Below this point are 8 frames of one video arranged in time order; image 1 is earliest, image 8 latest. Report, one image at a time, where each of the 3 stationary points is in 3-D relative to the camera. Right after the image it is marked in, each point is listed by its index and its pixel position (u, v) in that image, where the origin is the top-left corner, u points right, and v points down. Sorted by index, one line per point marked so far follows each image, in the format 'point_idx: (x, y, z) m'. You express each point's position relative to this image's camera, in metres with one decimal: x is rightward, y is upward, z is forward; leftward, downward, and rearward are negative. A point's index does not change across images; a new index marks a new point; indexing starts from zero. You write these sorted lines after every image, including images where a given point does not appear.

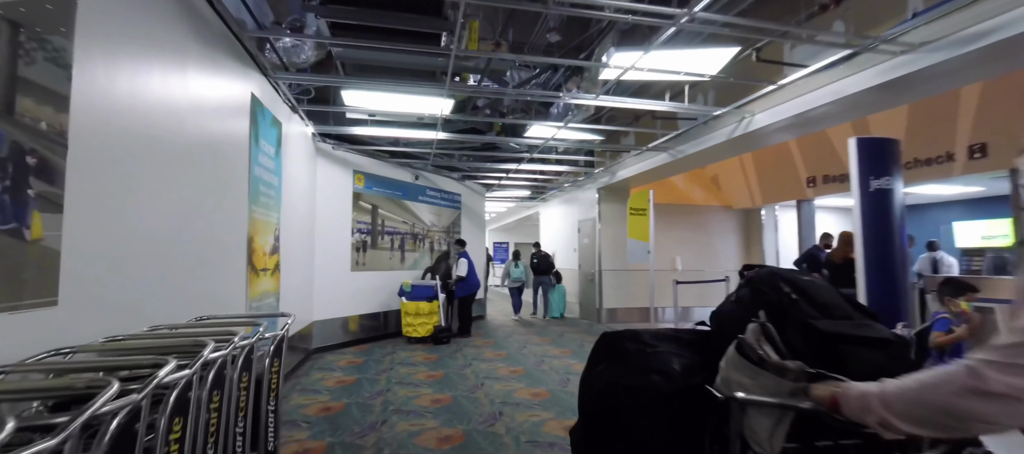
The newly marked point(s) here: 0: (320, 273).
0: (-2.5, -0.6, +5.0) m
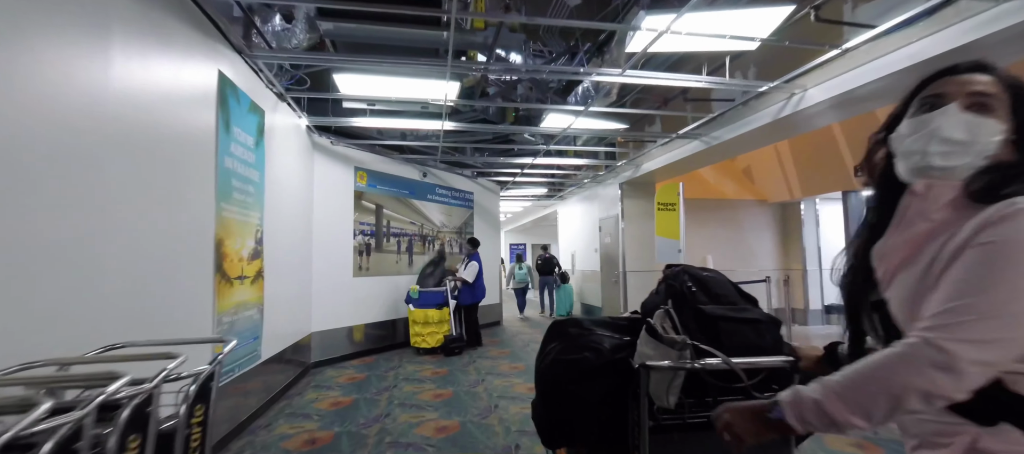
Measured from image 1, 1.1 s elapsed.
0: (-2.3, -0.6, +4.6) m
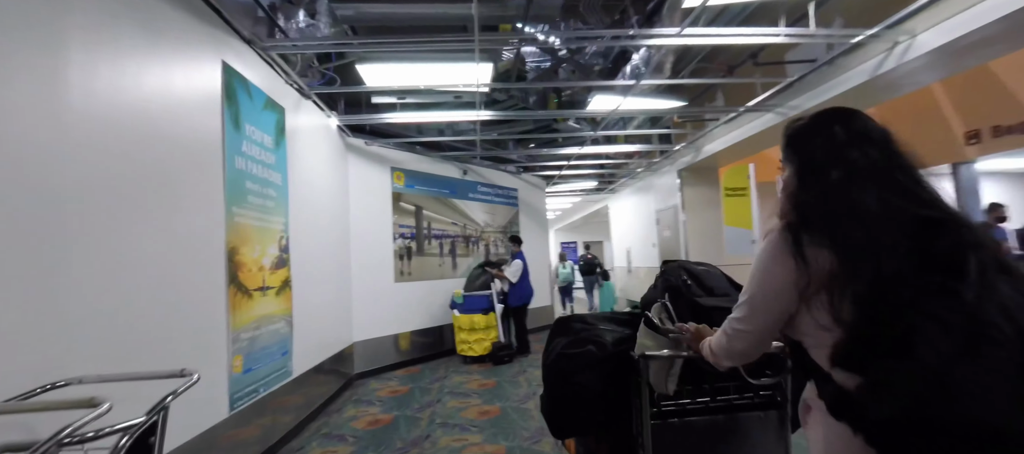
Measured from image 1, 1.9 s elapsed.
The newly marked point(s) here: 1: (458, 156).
0: (-1.8, -0.7, +4.4) m
1: (-0.8, +1.1, +5.6) m
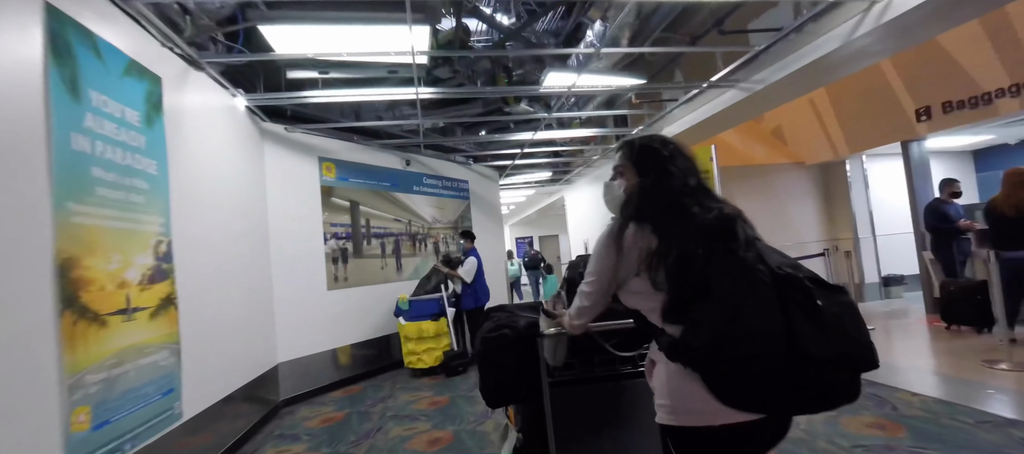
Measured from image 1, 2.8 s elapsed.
0: (-2.3, -0.7, +3.7) m
1: (-1.5, +1.1, +5.0) m
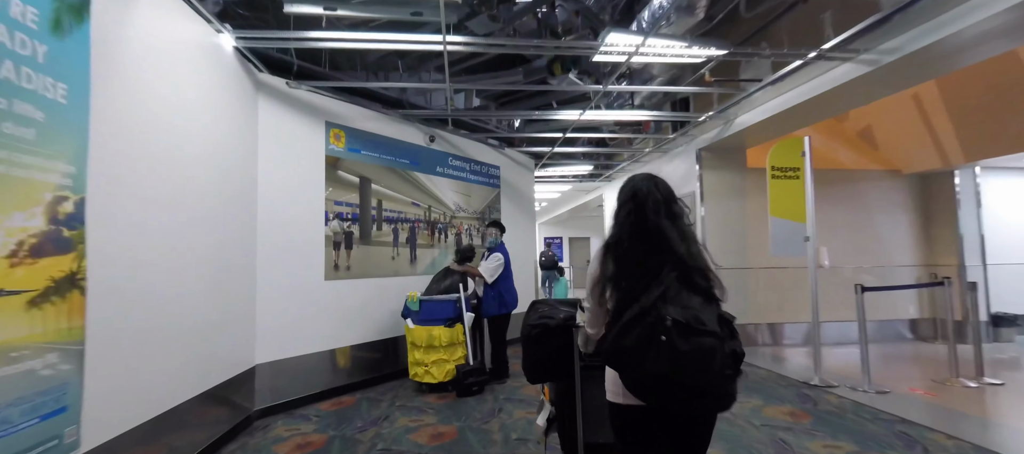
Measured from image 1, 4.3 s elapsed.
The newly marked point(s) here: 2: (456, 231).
0: (-2.0, -0.5, +3.1) m
1: (-1.0, +1.3, +4.3) m
2: (-0.7, 0.0, +4.8) m
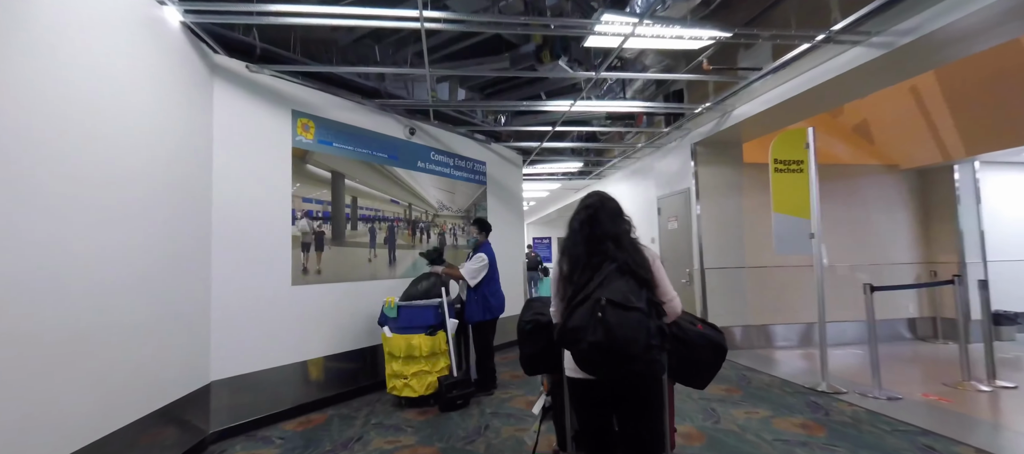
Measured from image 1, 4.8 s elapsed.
0: (-2.1, -0.5, +2.8) m
1: (-1.2, +1.3, +4.0) m
2: (-0.9, 0.0, +4.5) m
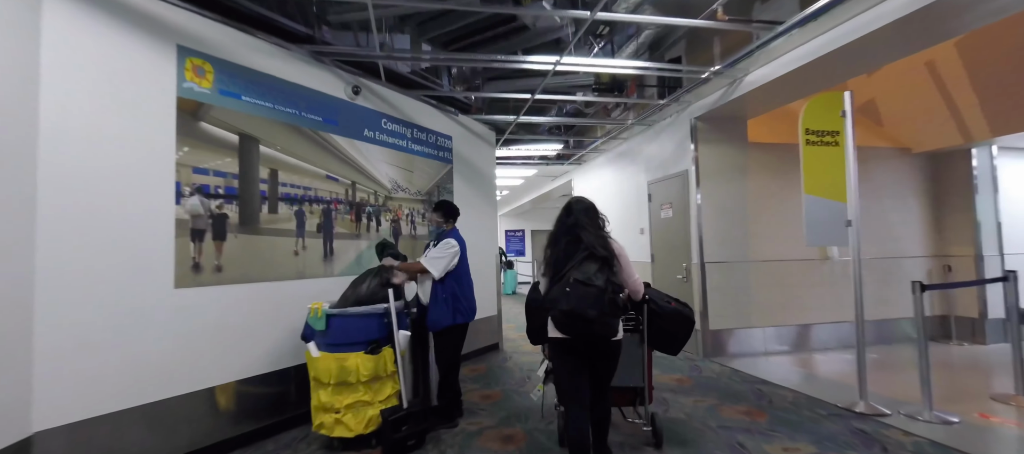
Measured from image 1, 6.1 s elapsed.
0: (-2.3, -0.3, +1.9) m
1: (-1.4, +1.4, +3.1) m
2: (-1.1, +0.1, +3.7) m
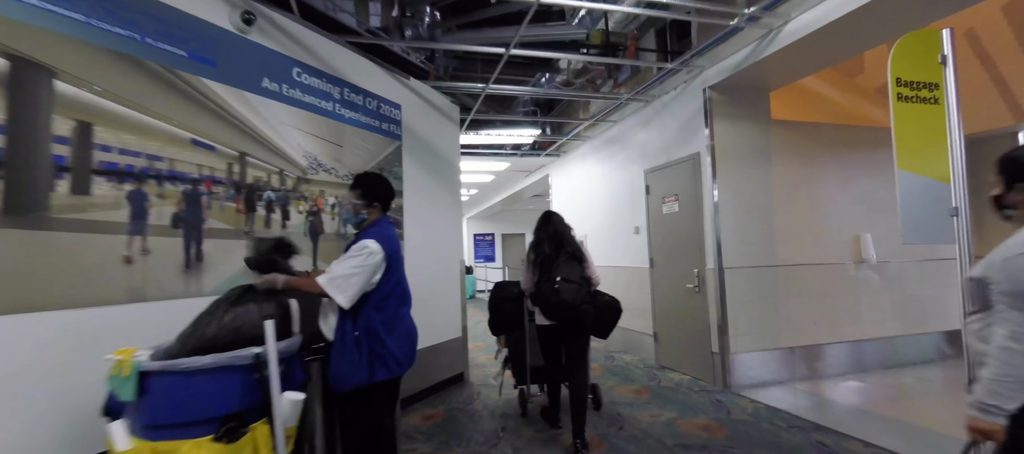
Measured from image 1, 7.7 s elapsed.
0: (-2.3, -0.3, +0.8) m
1: (-1.6, +1.4, +2.1) m
2: (-1.3, +0.1, +2.6) m
